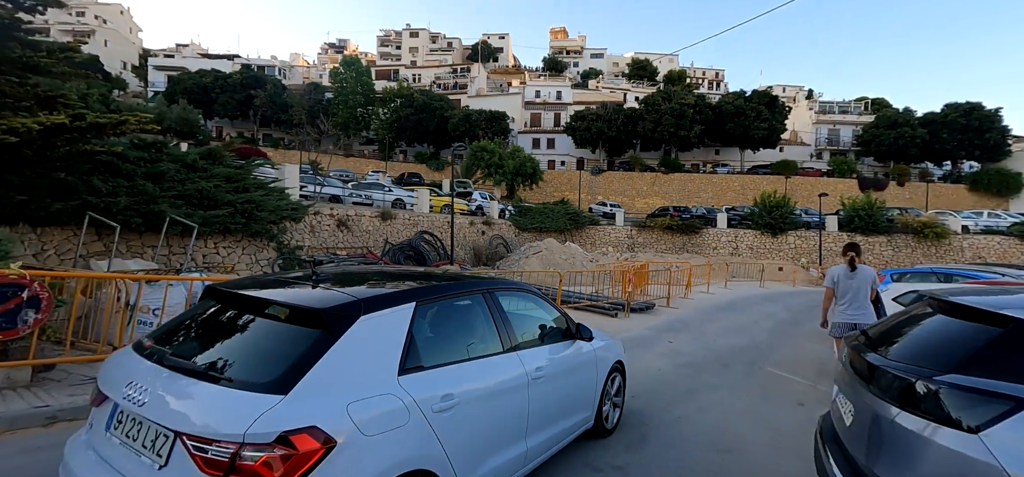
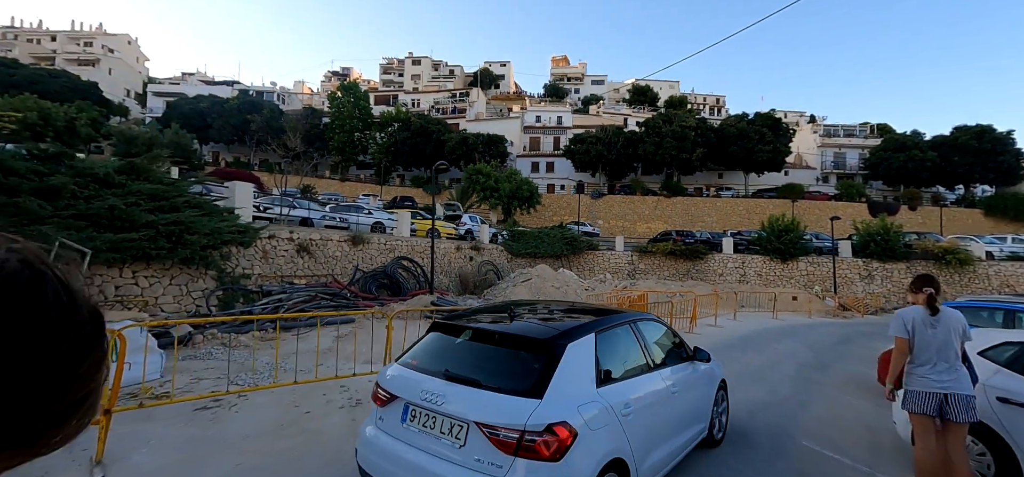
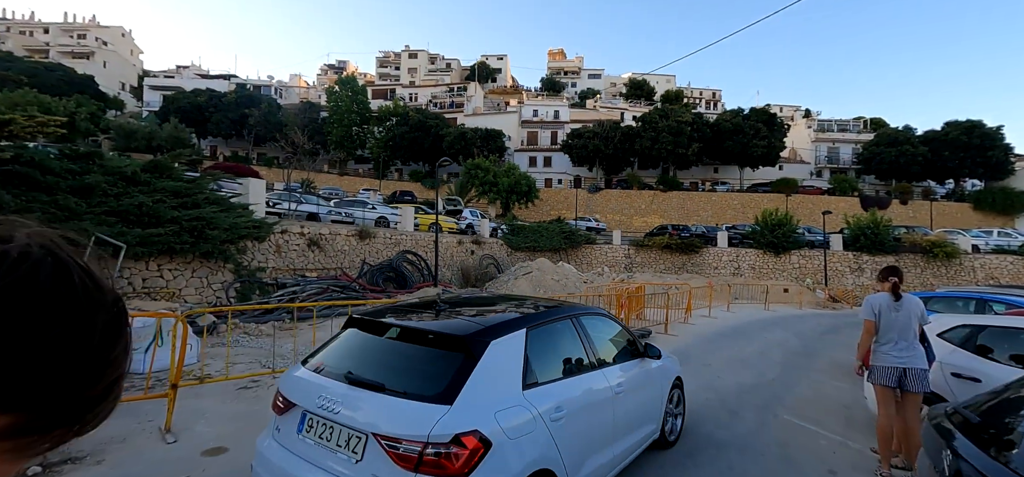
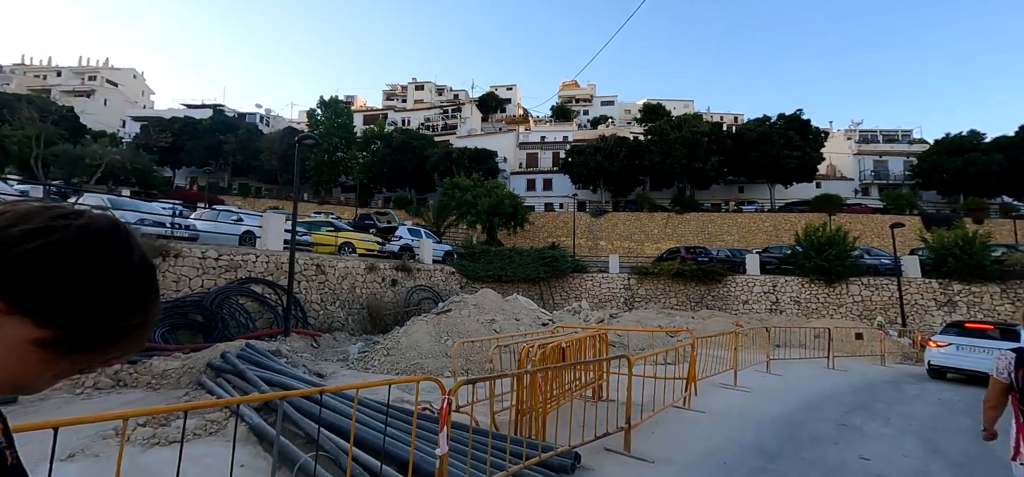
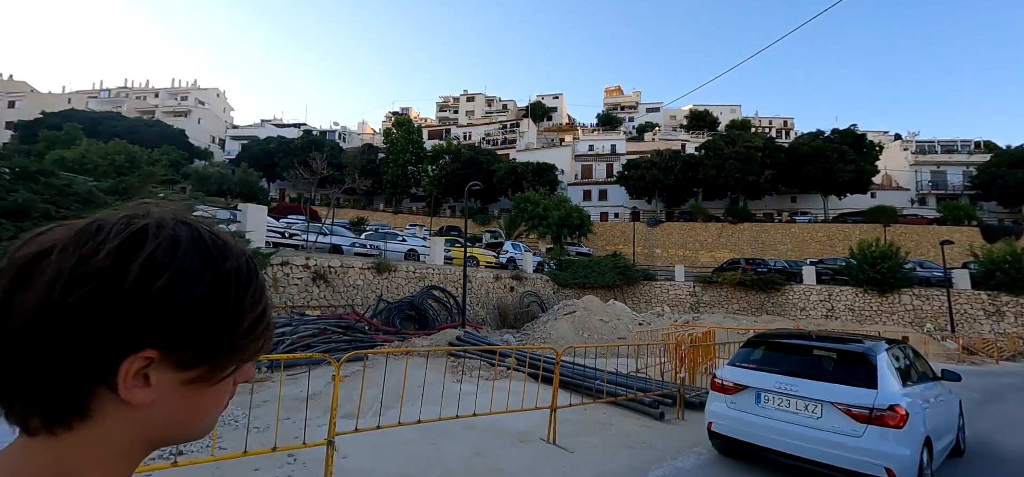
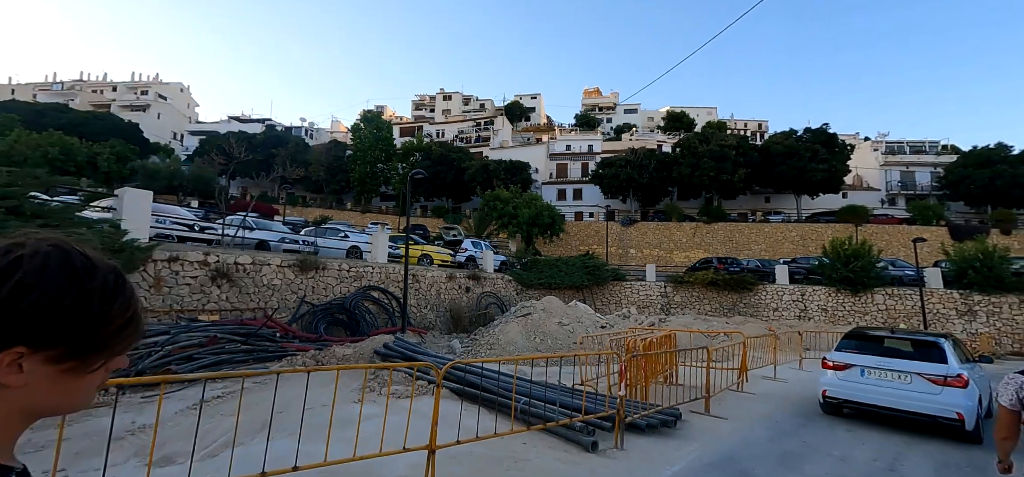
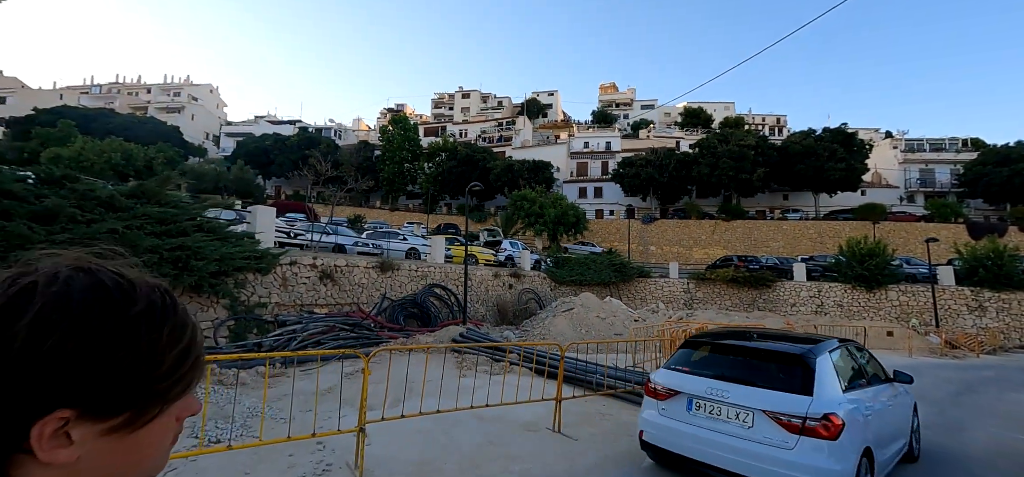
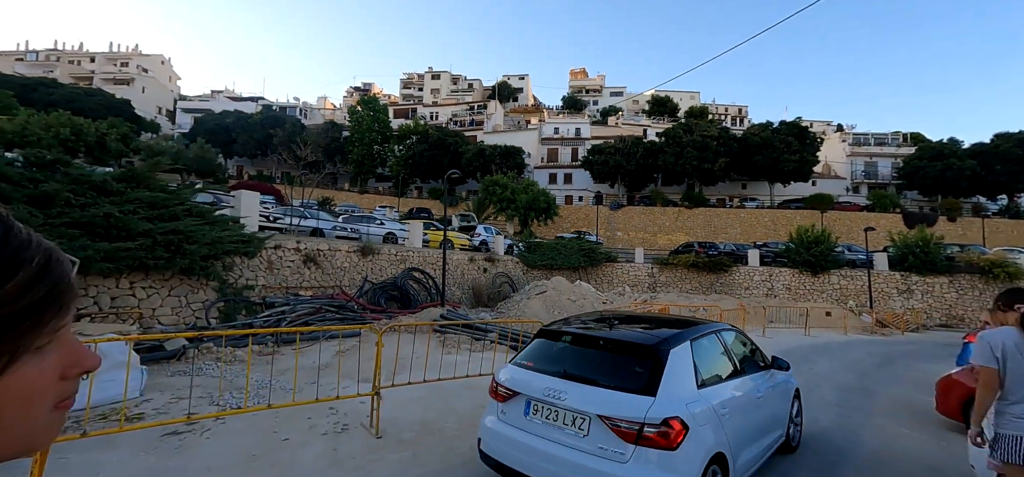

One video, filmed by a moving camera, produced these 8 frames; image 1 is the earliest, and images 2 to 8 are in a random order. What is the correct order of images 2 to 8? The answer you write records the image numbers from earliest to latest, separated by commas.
3, 2, 8, 7, 5, 6, 4
